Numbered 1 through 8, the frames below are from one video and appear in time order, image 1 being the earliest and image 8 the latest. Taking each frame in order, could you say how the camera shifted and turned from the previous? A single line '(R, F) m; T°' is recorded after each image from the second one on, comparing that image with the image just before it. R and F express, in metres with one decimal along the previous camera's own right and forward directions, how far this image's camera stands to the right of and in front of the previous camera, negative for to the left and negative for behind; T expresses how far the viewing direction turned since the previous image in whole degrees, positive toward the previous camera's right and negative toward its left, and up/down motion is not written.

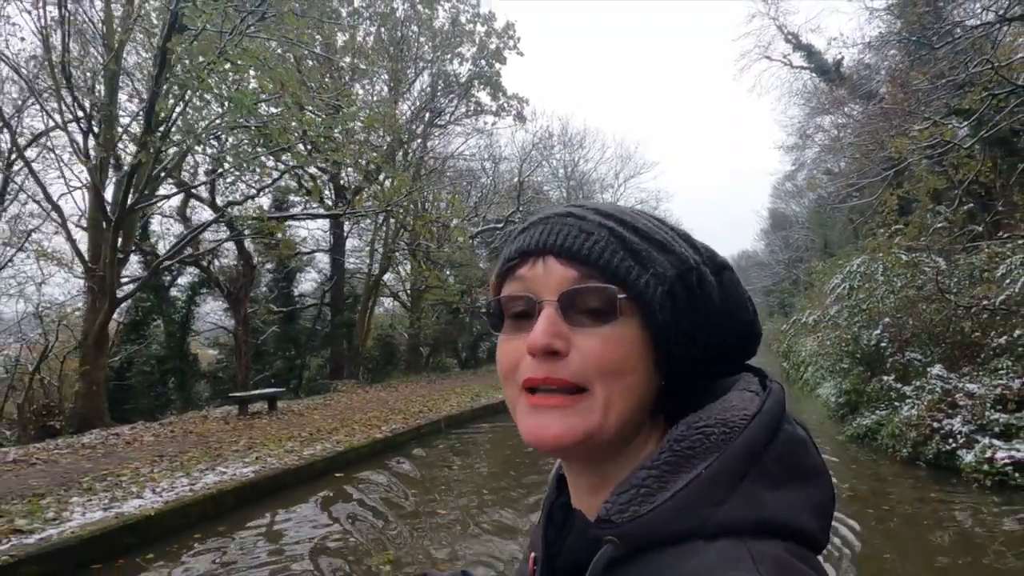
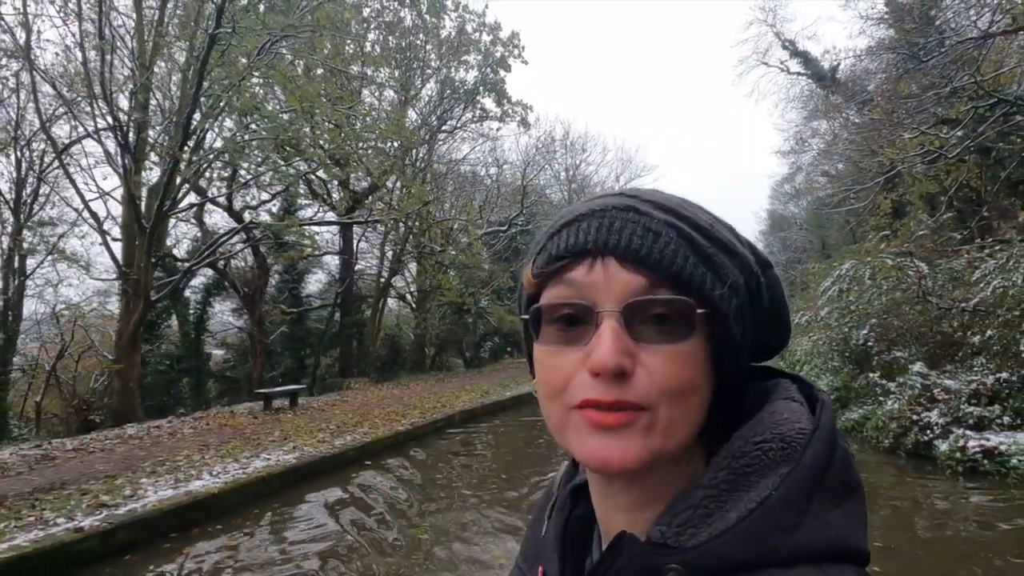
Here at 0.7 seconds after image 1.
(-0.1, -0.5) m; 0°
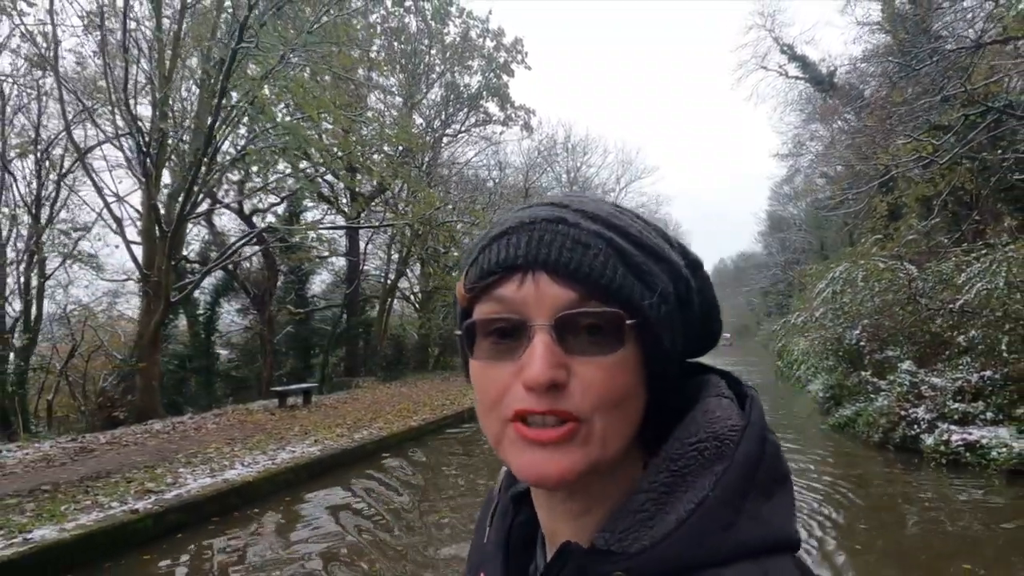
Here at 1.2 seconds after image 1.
(-0.1, -0.3) m; 0°
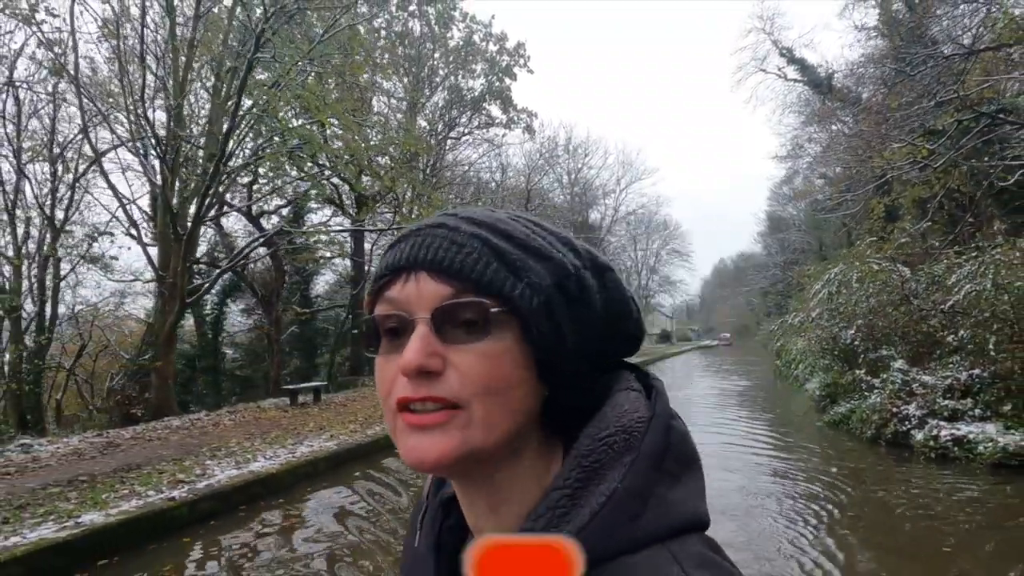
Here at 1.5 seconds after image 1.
(-0.1, -0.2) m; 0°
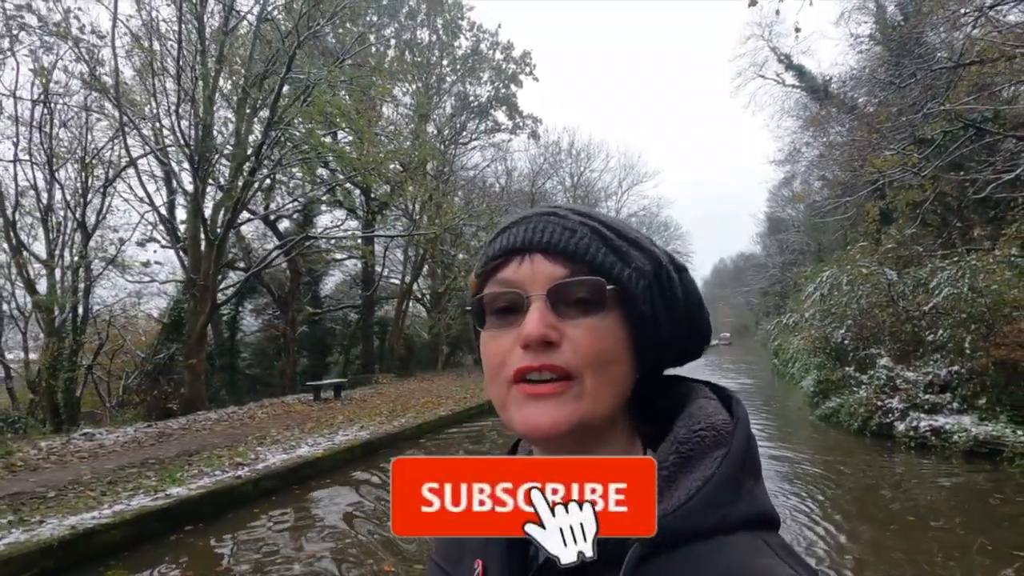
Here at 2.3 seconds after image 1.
(-0.2, -0.5) m; 0°
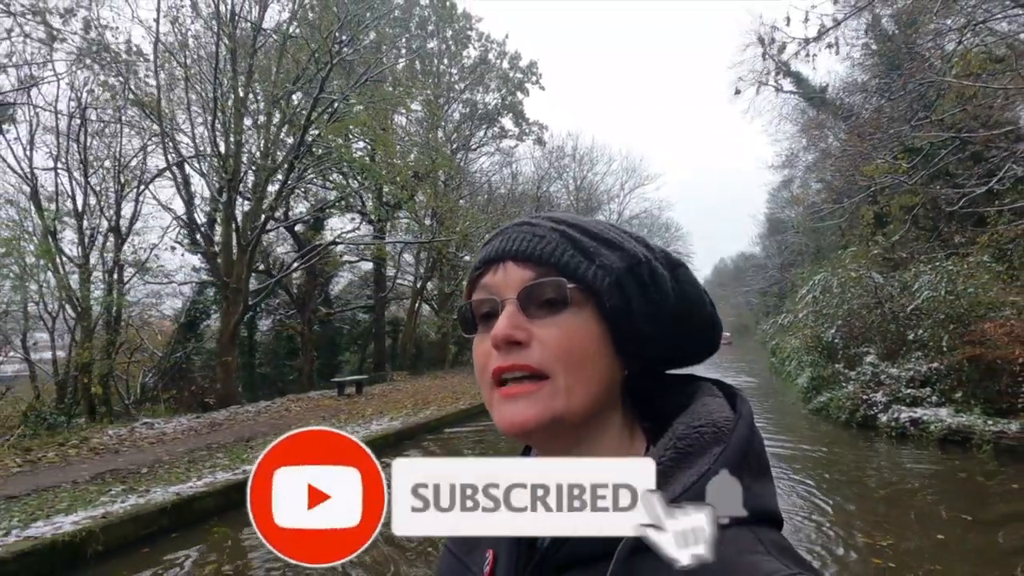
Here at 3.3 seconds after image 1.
(-0.2, -0.6) m; 0°
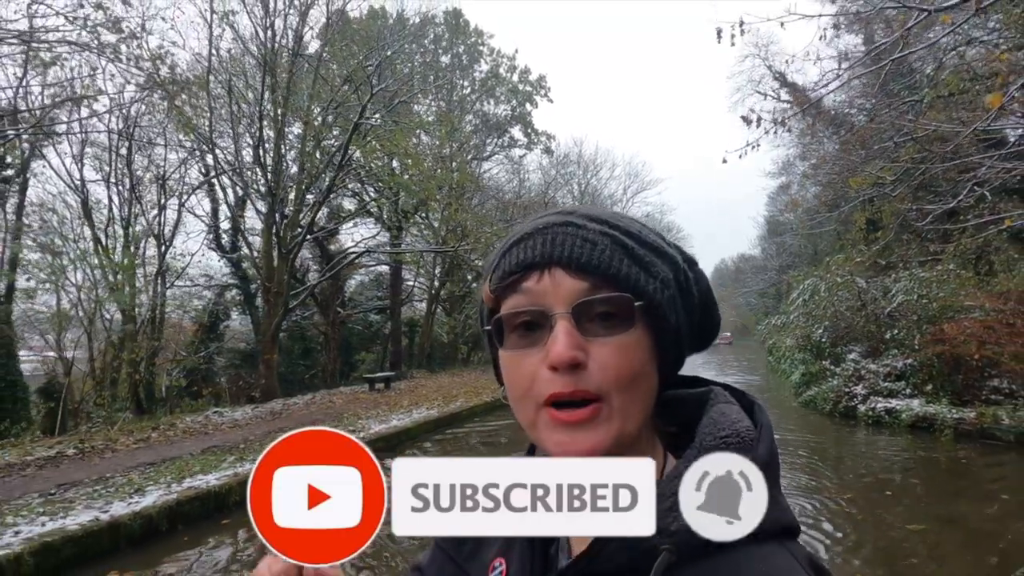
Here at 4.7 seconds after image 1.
(-0.3, -0.9) m; 0°
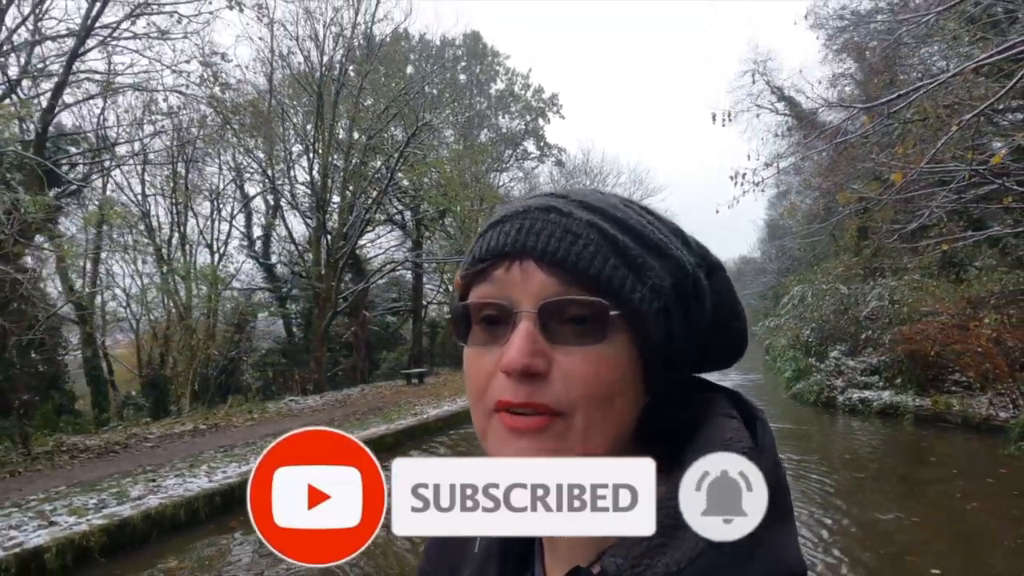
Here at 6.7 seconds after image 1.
(-0.4, -1.3) m; 0°
